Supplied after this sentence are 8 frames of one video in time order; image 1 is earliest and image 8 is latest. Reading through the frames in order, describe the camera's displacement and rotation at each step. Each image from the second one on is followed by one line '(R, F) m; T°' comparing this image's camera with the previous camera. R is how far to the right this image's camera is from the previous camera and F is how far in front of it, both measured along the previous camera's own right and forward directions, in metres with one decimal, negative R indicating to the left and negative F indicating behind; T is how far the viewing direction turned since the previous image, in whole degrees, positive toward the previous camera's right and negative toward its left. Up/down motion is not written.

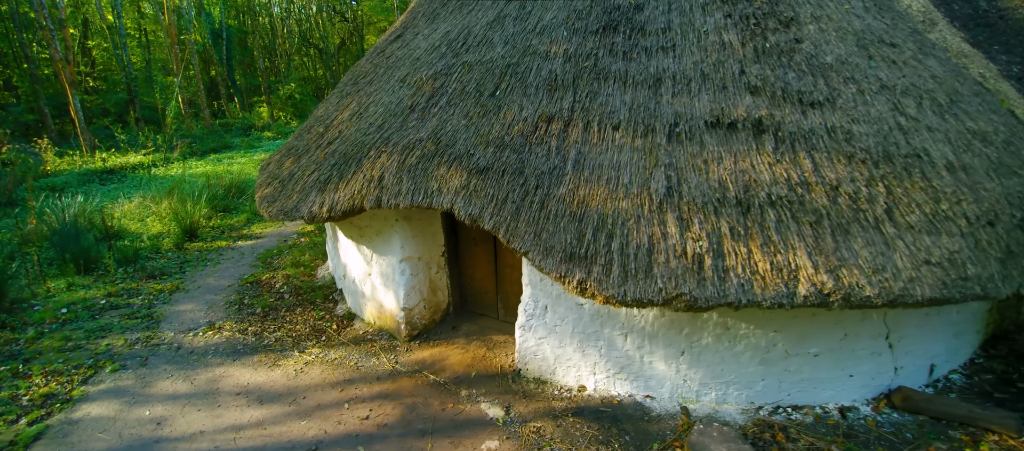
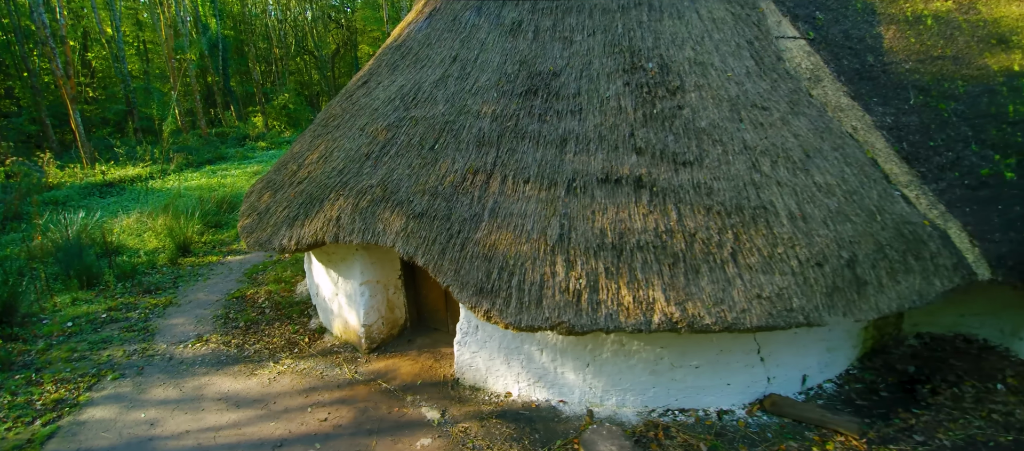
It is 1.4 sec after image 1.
(+0.6, -0.7) m; 0°
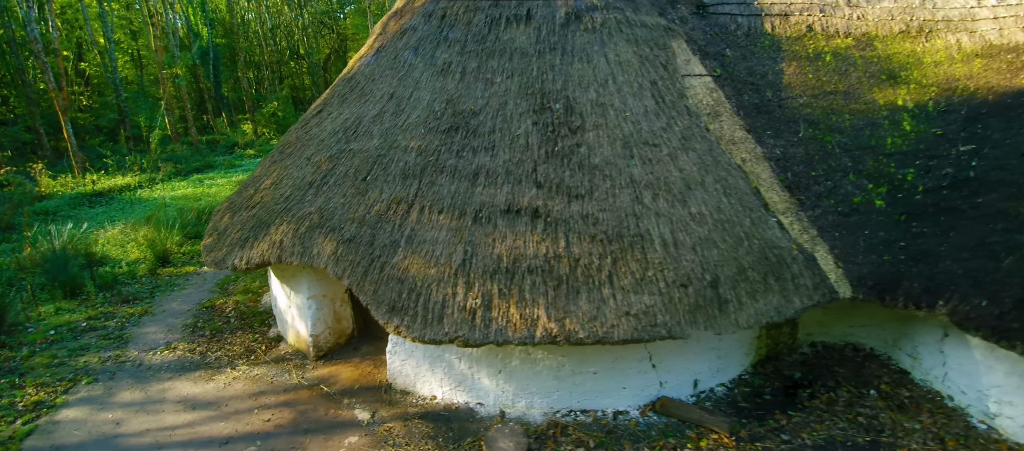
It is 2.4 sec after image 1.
(+0.8, -0.6) m; 0°
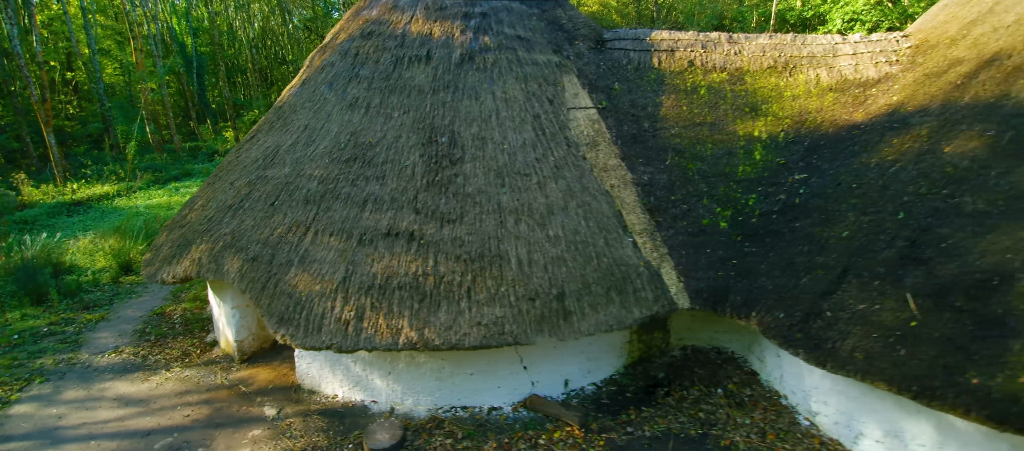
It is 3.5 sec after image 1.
(+1.3, -0.7) m; 0°
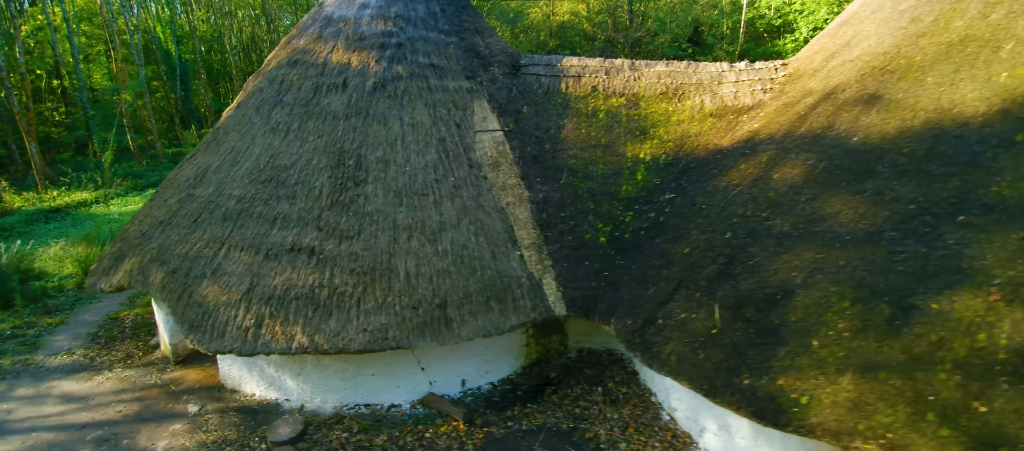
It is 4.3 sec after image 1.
(+1.3, -0.6) m; 0°
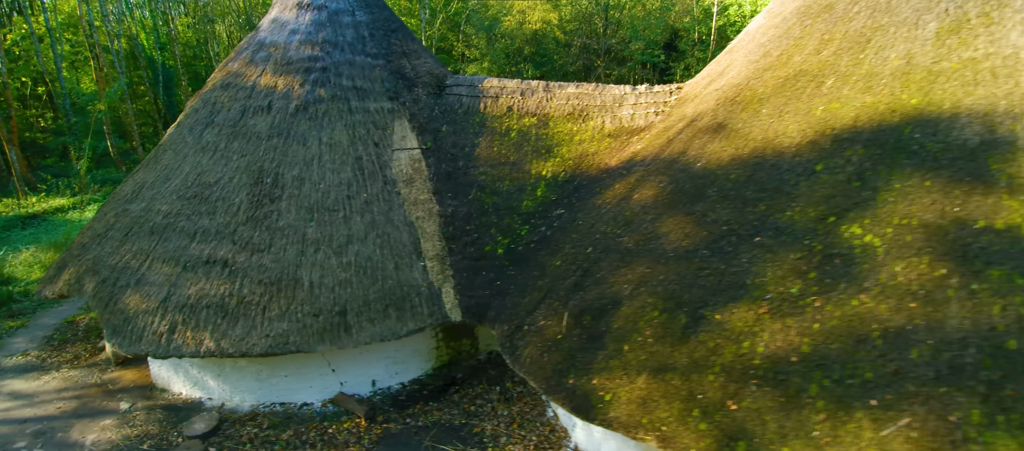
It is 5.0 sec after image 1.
(+1.4, -0.6) m; 0°
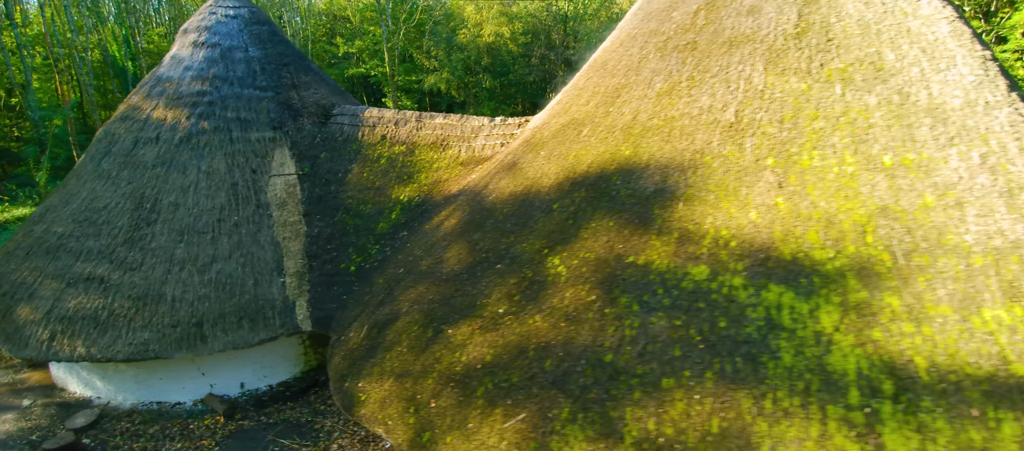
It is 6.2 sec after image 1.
(+2.4, -0.9) m; 0°
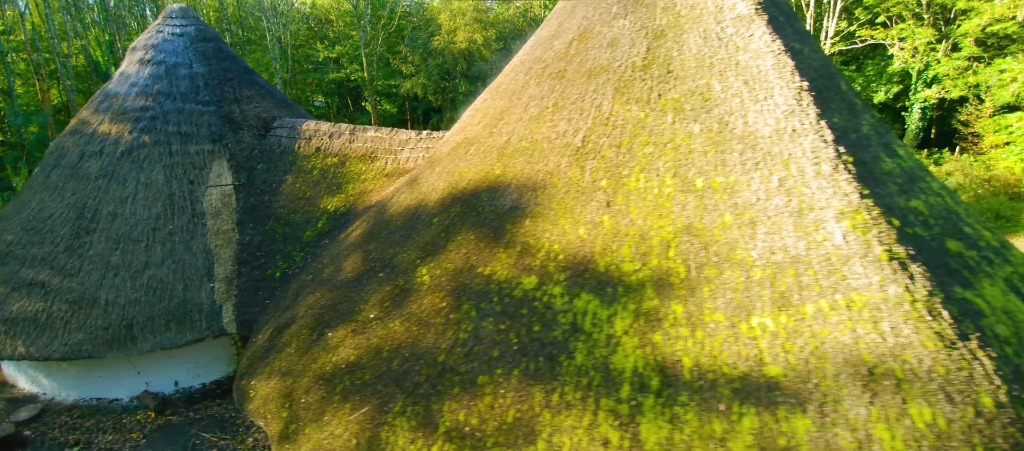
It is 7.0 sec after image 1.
(+1.5, -0.5) m; 0°
